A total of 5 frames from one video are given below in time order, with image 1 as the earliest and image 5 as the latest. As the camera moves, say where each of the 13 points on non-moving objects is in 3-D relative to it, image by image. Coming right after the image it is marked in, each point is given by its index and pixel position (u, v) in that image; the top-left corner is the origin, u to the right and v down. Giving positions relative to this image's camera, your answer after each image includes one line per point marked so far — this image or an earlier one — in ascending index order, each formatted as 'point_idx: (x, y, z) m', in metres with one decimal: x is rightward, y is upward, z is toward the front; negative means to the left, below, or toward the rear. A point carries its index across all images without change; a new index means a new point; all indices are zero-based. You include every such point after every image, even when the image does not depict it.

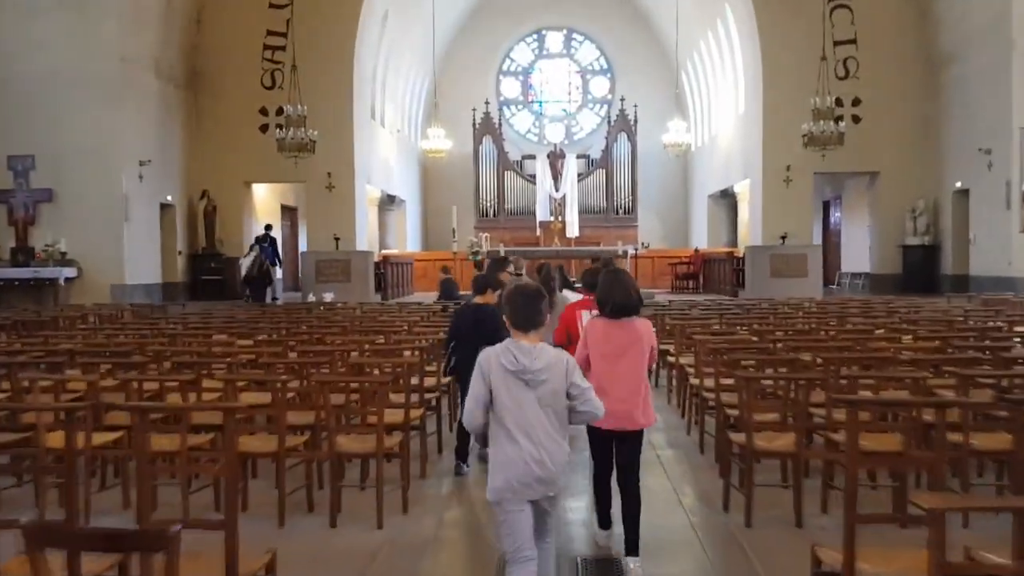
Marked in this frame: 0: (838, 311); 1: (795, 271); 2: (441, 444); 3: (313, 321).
0: (+2.8, -0.2, +12.4) m
1: (+3.8, +0.2, +18.5) m
2: (-0.4, -0.8, +7.6) m
3: (-1.7, -0.3, +12.2) m
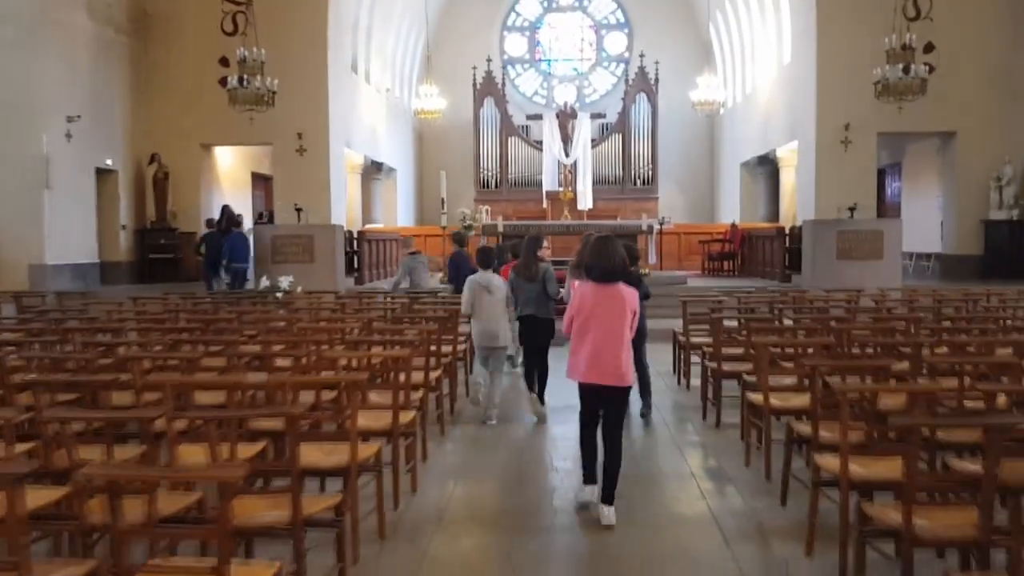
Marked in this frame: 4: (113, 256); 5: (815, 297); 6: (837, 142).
0: (+2.8, -0.1, +8.9) m
1: (+3.8, +0.4, +15.1) m
2: (-0.5, -0.8, +4.2) m
3: (-1.8, -0.2, +8.8) m
4: (-5.1, +0.4, +18.2) m
5: (+2.1, -0.1, +9.5) m
6: (+4.1, +1.8, +17.9) m
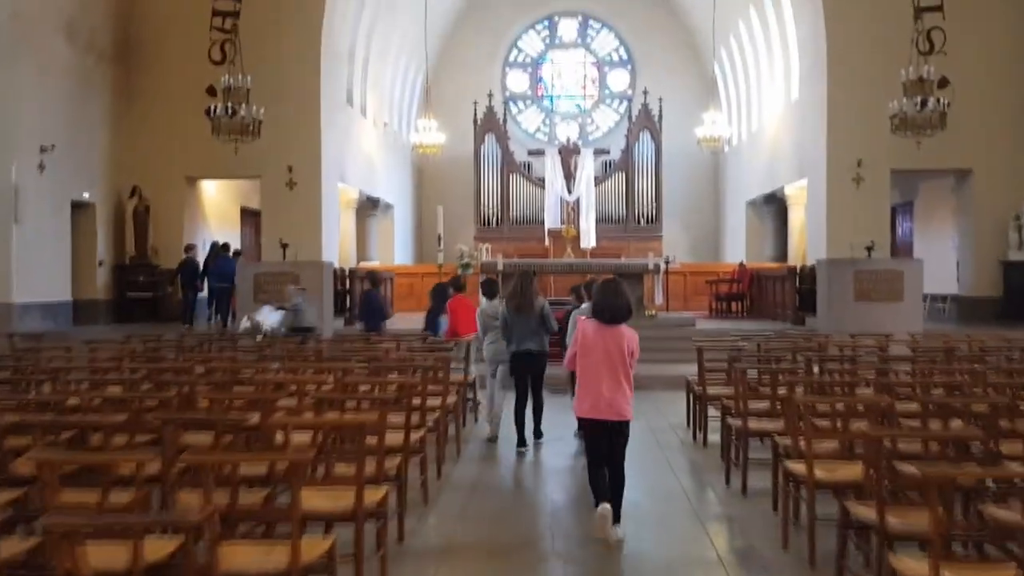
0: (+2.8, -0.4, +8.1) m
1: (+3.8, -0.1, +14.3) m
2: (-0.5, -1.0, +3.4) m
3: (-1.8, -0.4, +8.0) m
4: (-5.2, -0.1, +17.4) m
5: (+2.0, -0.3, +8.6) m
6: (+4.1, +1.3, +17.1) m
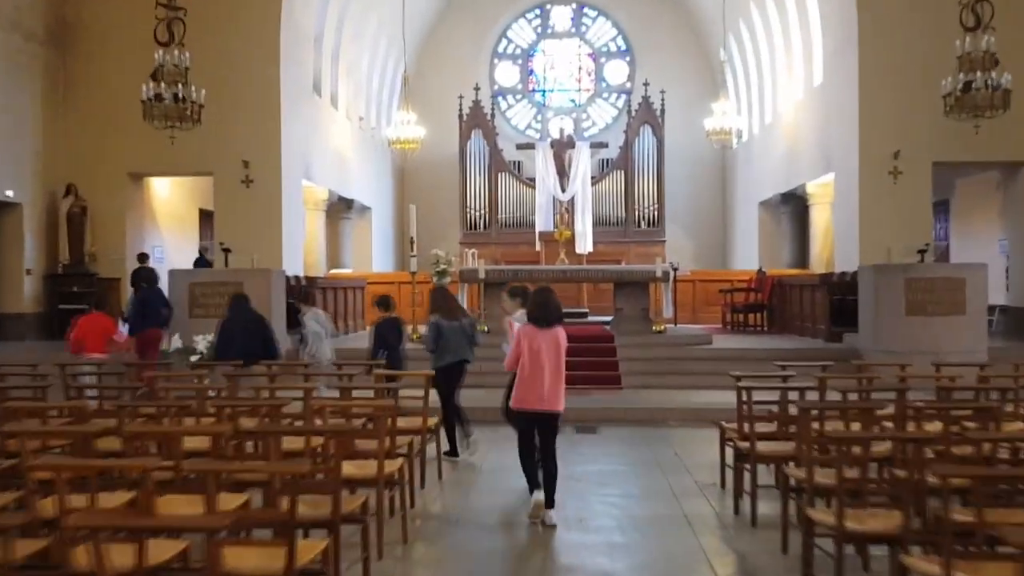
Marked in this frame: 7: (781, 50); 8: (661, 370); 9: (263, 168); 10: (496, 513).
0: (+2.7, -0.4, +5.9) m
1: (+3.7, -0.2, +12.1) m
2: (-0.6, -1.0, +1.2) m
3: (-1.9, -0.5, +5.8) m
4: (-5.3, -0.2, +15.1) m
5: (+1.9, -0.4, +6.4) m
6: (+3.9, +1.2, +14.9) m
7: (+3.7, +3.3, +19.4) m
8: (+1.3, -0.7, +11.9) m
9: (-2.8, +1.4, +15.8) m
10: (-0.1, -1.0, +6.1) m
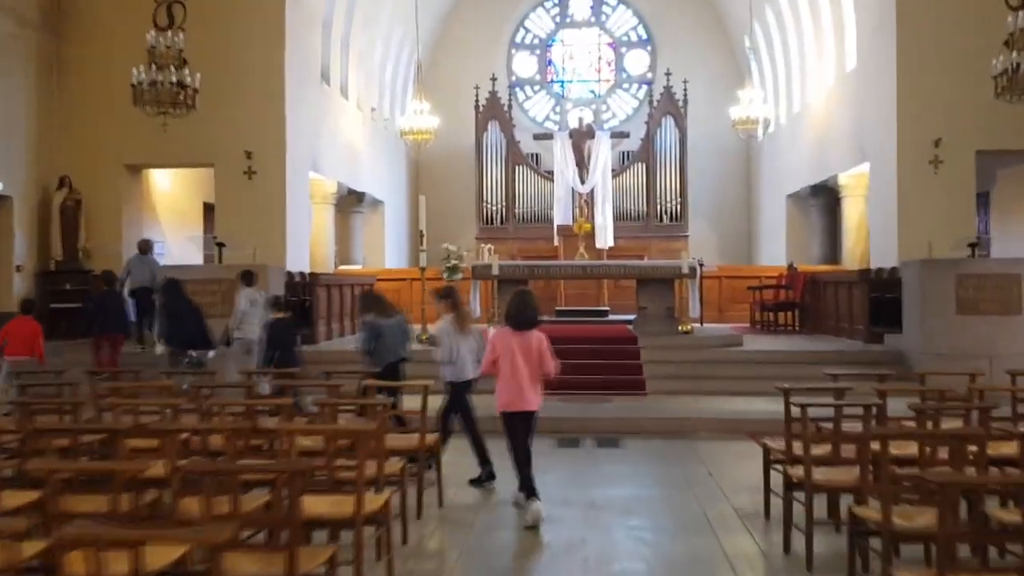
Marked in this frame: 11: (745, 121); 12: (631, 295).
0: (+2.7, -0.4, +5.0) m
1: (+3.8, -0.1, +11.2) m
2: (-0.6, -1.0, +0.3) m
3: (-1.9, -0.5, +5.0) m
4: (-5.2, -0.2, +14.3) m
5: (+2.0, -0.4, +5.6) m
6: (+4.1, +1.3, +14.0) m
7: (+3.9, +3.4, +18.5) m
8: (+1.4, -0.7, +11.0) m
9: (-2.6, +1.4, +15.0) m
10: (0.0, -1.0, +5.3) m
11: (+3.2, +2.3, +19.3) m
12: (+1.6, -0.1, +18.7) m
